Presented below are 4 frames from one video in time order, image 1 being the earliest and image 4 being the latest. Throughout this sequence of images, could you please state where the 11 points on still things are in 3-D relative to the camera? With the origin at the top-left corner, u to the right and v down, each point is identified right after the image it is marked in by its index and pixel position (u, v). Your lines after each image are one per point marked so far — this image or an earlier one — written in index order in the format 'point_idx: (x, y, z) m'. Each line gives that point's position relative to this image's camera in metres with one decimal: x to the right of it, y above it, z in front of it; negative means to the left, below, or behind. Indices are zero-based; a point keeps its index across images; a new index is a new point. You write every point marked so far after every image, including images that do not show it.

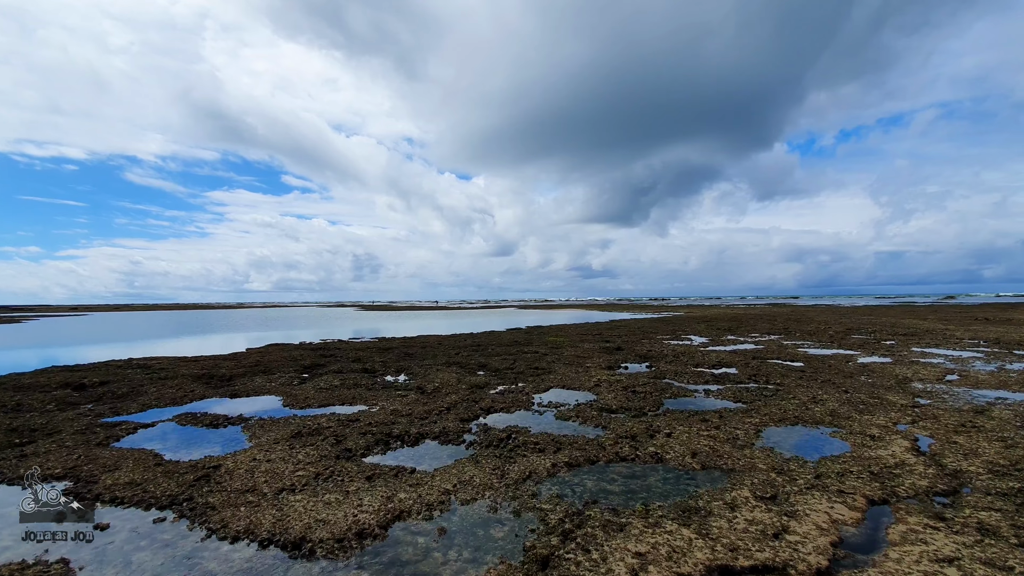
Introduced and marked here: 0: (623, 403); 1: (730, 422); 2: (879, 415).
0: (+5.0, -5.1, +19.6) m
1: (+8.0, -4.9, +16.0) m
2: (+13.8, -4.9, +16.5) m
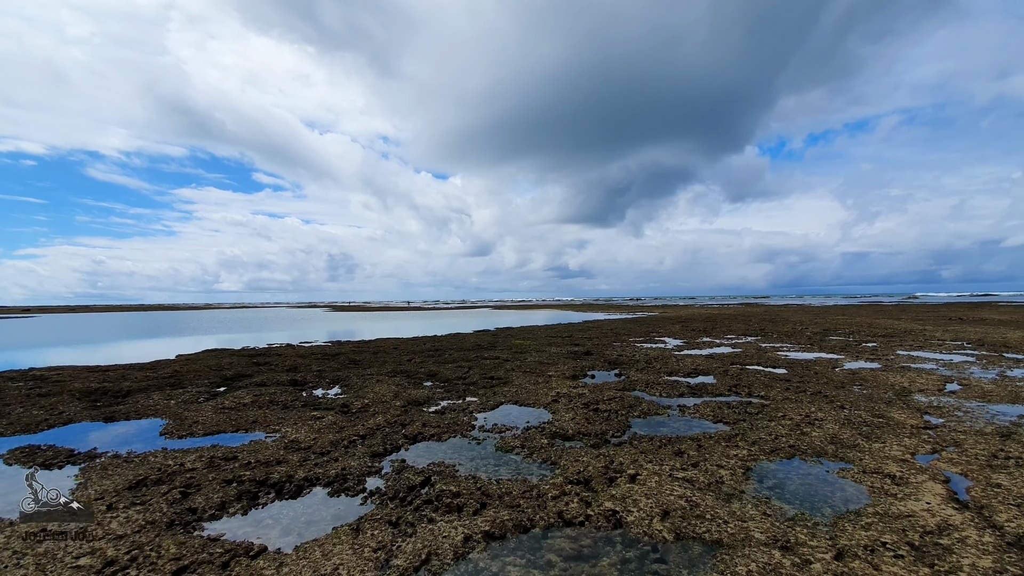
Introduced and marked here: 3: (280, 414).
0: (+2.6, -5.0, +16.0) m
1: (+5.7, -4.8, +12.6) m
2: (+11.6, -4.8, +13.4) m
3: (-10.0, -5.5, +18.9) m
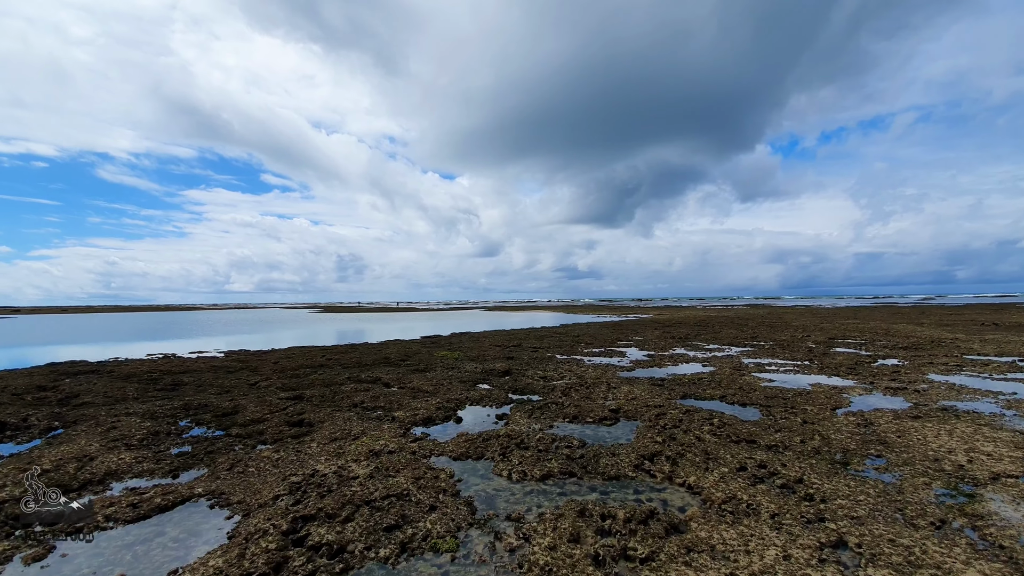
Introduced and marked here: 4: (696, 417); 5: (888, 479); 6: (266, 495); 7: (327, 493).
0: (-4.9, -4.9, +6.5) m
1: (-1.8, -4.6, +3.0) m
2: (+4.0, -4.6, +3.7) m
3: (-17.4, -5.3, +9.6) m
4: (+6.9, -4.8, +16.4) m
5: (+9.4, -4.7, +11.0) m
6: (-5.8, -5.0, +10.4) m
7: (-4.3, -4.9, +10.2) m
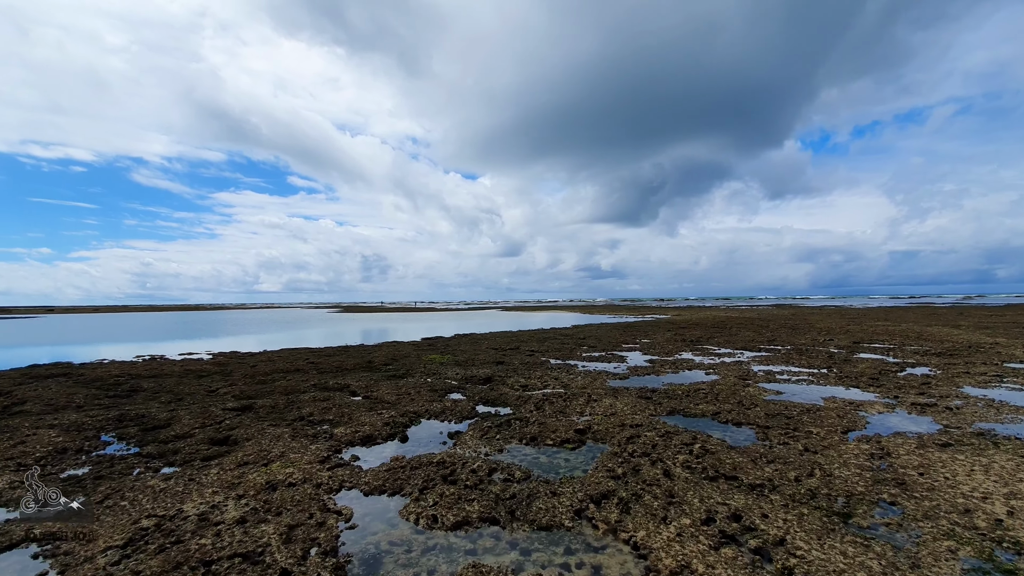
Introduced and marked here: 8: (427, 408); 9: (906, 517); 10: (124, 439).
0: (-7.1, -4.9, +4.5) m
1: (-4.2, -4.6, +0.8) m
2: (+1.7, -4.6, +1.2) m
3: (-19.5, -5.3, +8.2) m
4: (+5.1, -4.8, +13.8) m
5: (+7.4, -4.7, +8.3) m
6: (-7.8, -5.0, +8.5) m
7: (-6.3, -4.9, +8.2) m
8: (-3.7, -5.4, +20.0) m
9: (+8.3, -4.7, +9.2) m
10: (-14.1, -5.5, +16.0) m
